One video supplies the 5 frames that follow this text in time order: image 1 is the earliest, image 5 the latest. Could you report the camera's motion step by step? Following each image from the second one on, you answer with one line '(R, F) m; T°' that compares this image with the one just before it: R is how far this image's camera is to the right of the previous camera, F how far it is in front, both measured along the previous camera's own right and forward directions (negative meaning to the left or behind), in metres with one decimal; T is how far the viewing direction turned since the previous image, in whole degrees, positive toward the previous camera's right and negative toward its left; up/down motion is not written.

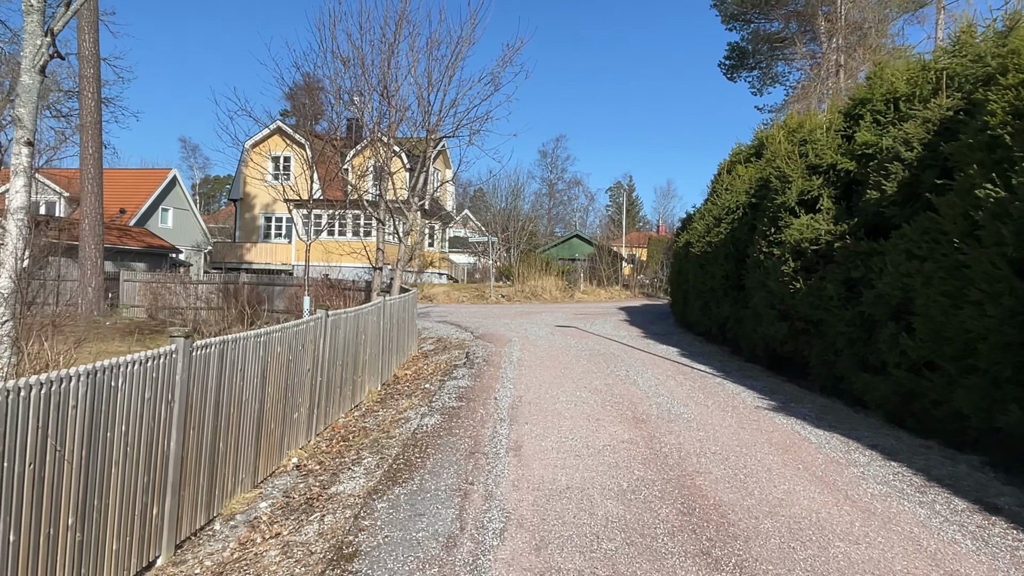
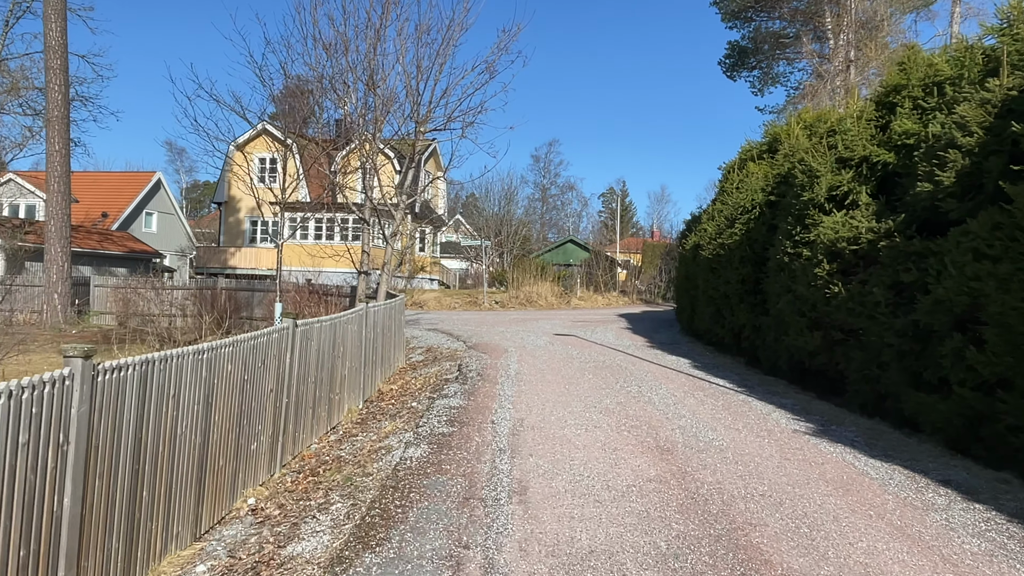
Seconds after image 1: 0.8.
(-0.1, +1.1) m; +1°
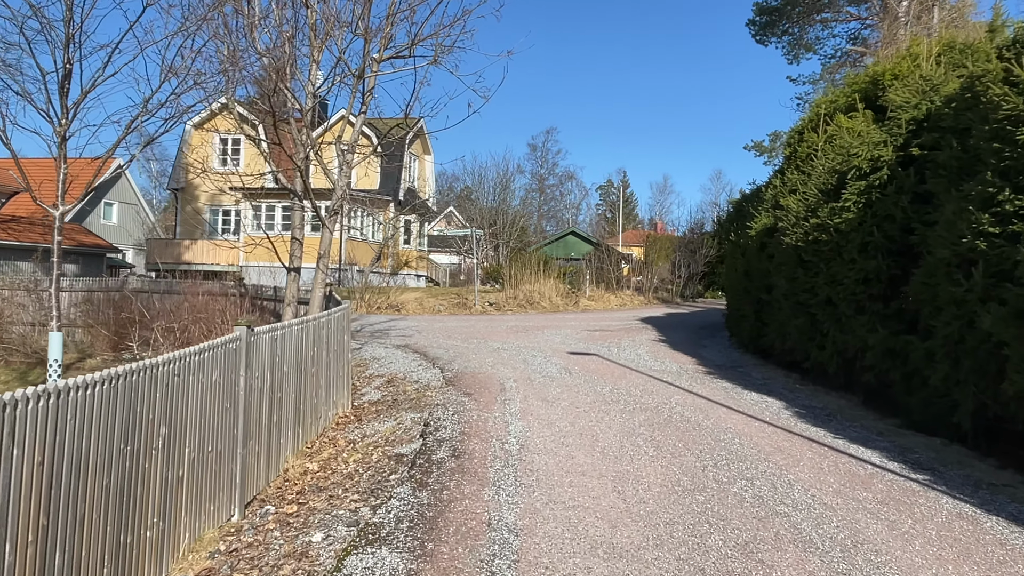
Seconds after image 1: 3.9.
(0.0, +4.3) m; 0°
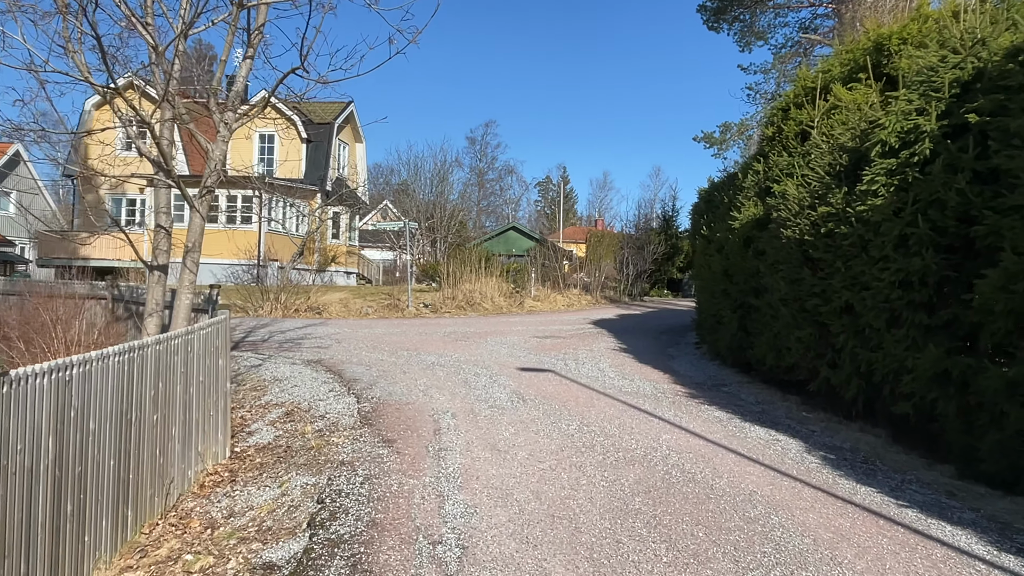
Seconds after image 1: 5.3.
(0.0, +2.0) m; +5°
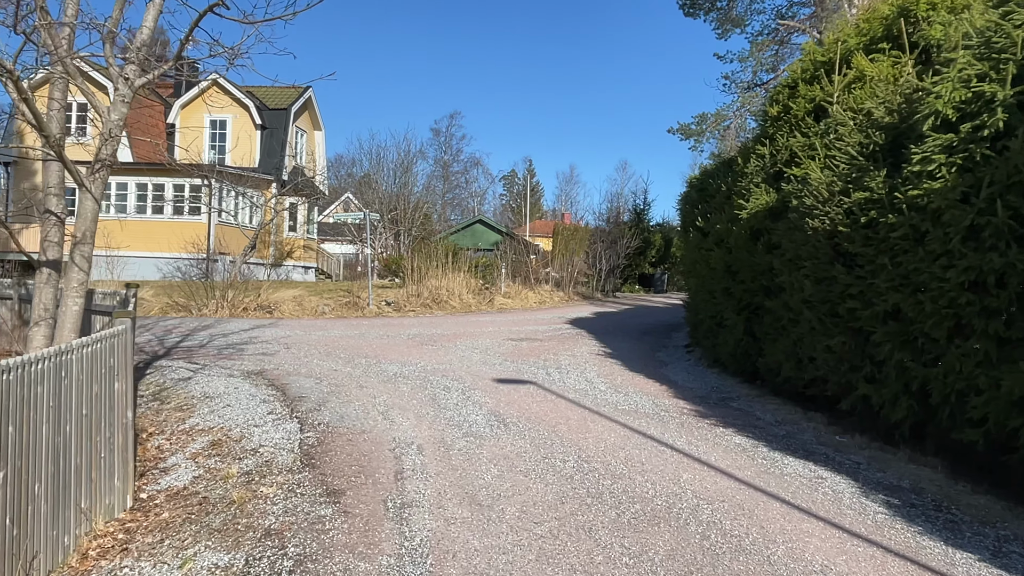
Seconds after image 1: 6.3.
(-0.1, +1.3) m; +3°
